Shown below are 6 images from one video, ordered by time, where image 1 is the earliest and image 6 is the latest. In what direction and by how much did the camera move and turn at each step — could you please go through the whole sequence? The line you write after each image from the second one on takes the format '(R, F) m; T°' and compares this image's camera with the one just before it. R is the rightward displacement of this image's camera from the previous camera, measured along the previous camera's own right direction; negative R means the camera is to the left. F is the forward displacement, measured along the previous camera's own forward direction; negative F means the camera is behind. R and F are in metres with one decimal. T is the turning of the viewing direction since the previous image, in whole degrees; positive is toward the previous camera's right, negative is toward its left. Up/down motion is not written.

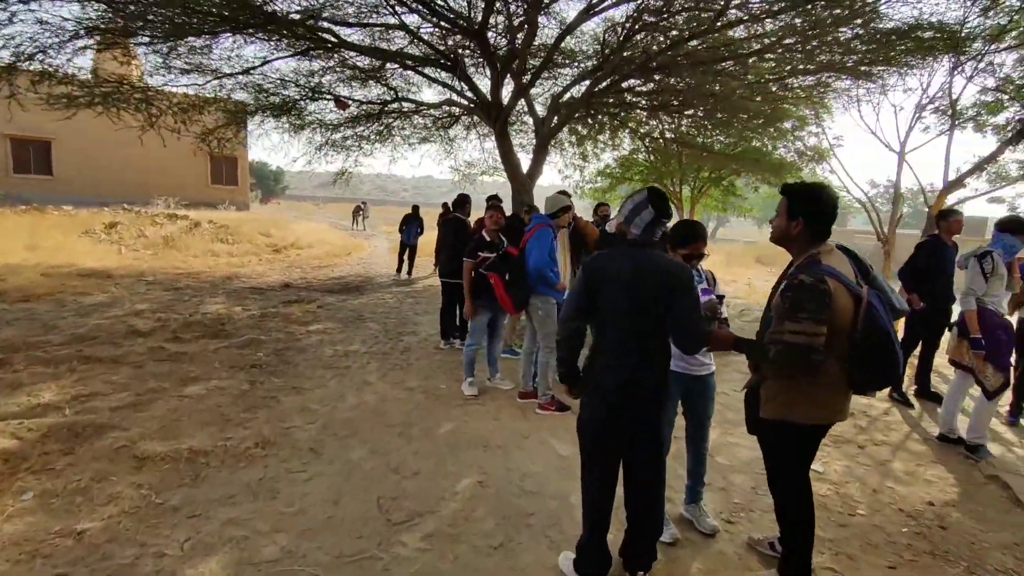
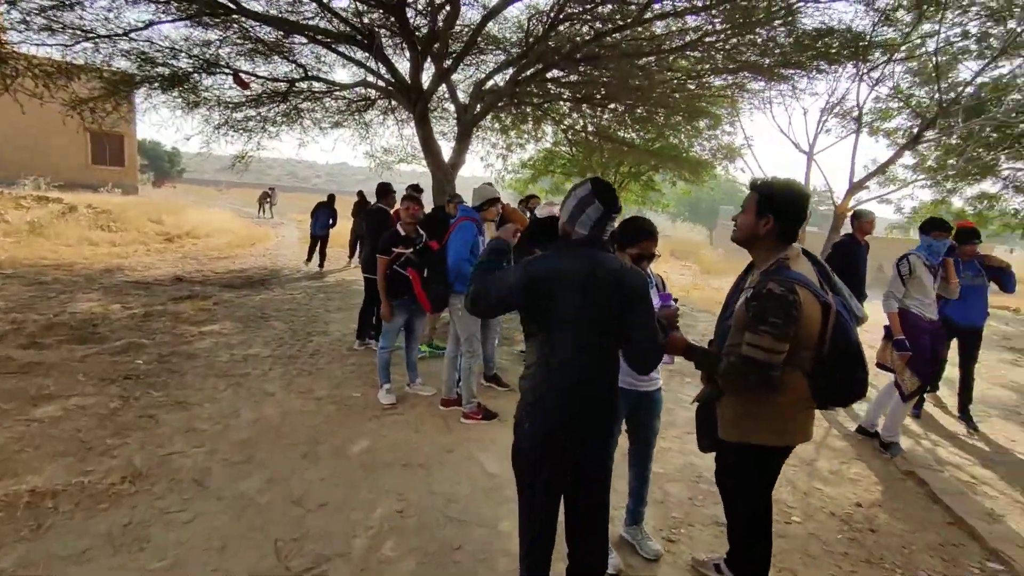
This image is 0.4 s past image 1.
(0.0, +0.4) m; +8°
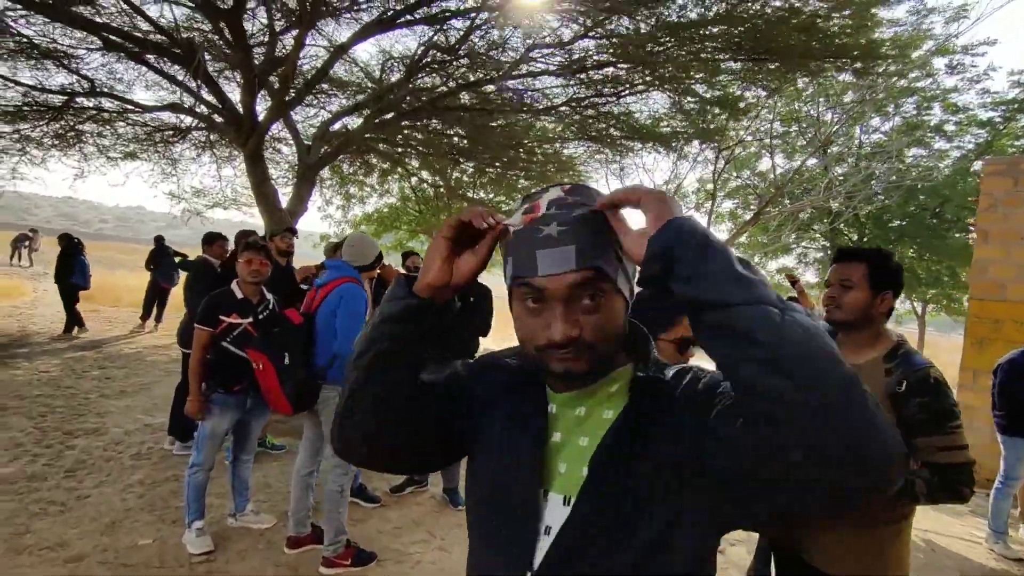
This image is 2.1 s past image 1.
(-0.3, +1.0) m; +18°
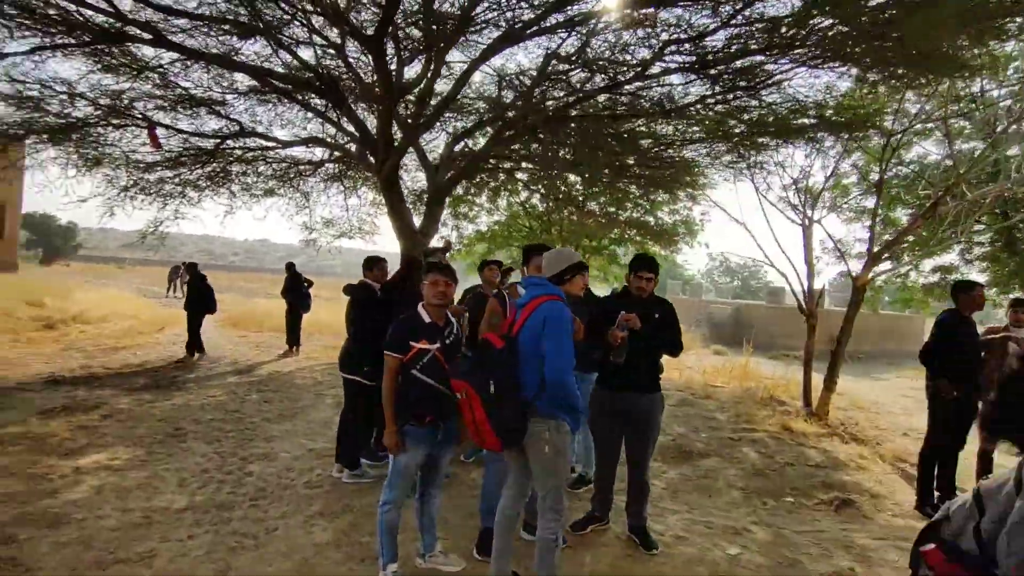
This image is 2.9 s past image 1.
(-0.6, +0.3) m; -10°
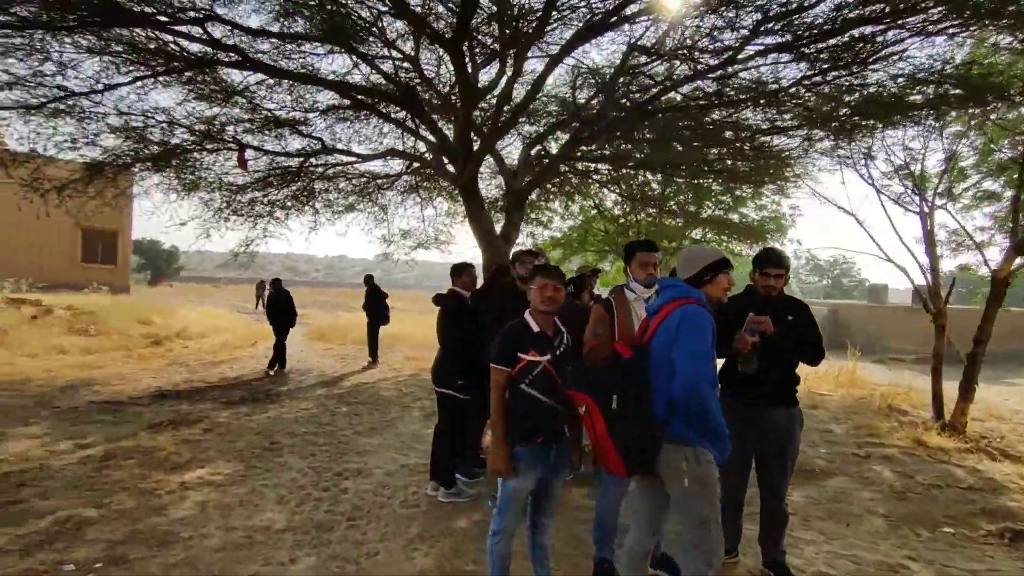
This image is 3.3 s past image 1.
(-0.2, +0.3) m; -7°
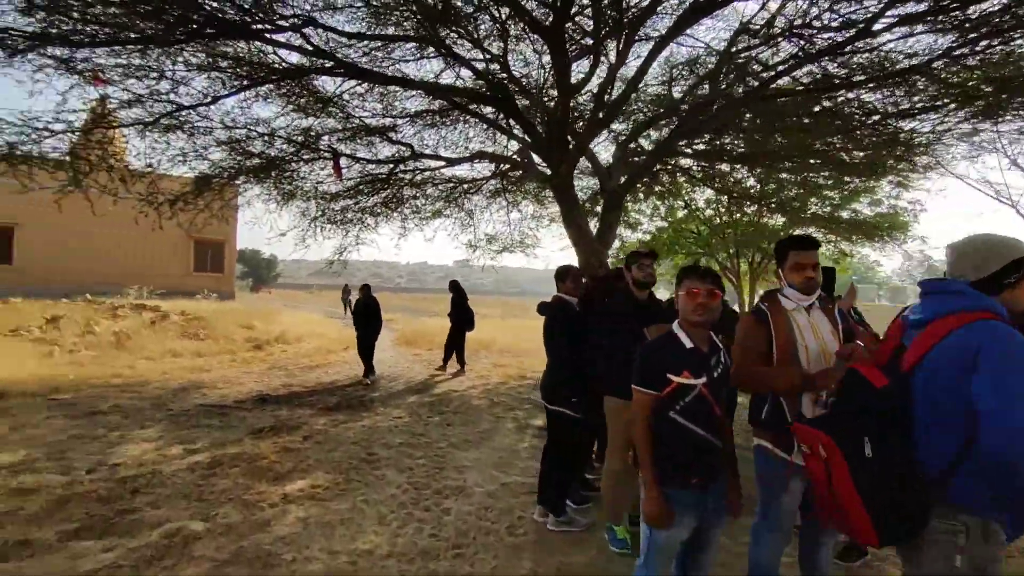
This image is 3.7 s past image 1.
(-0.2, +0.4) m; -8°
